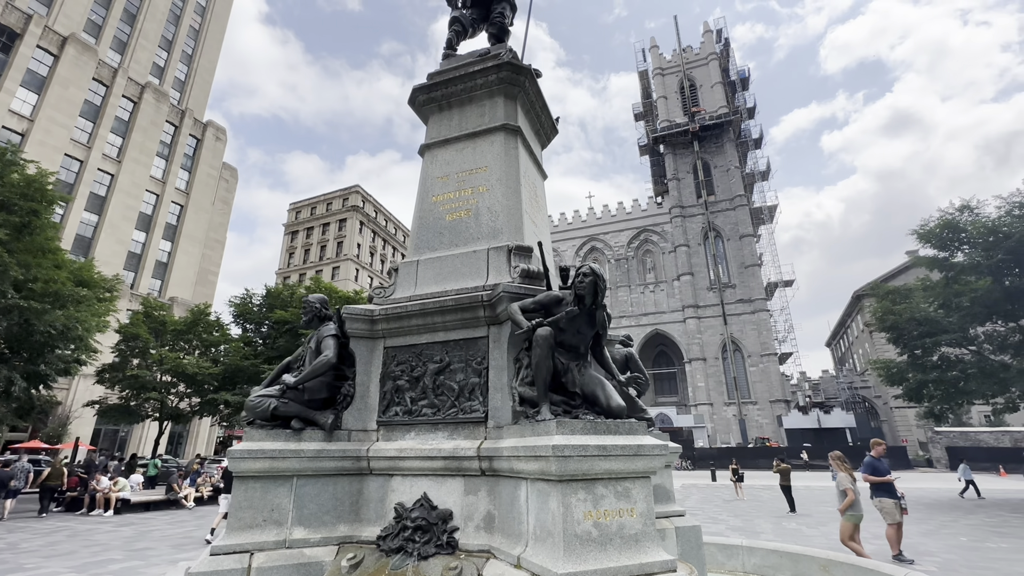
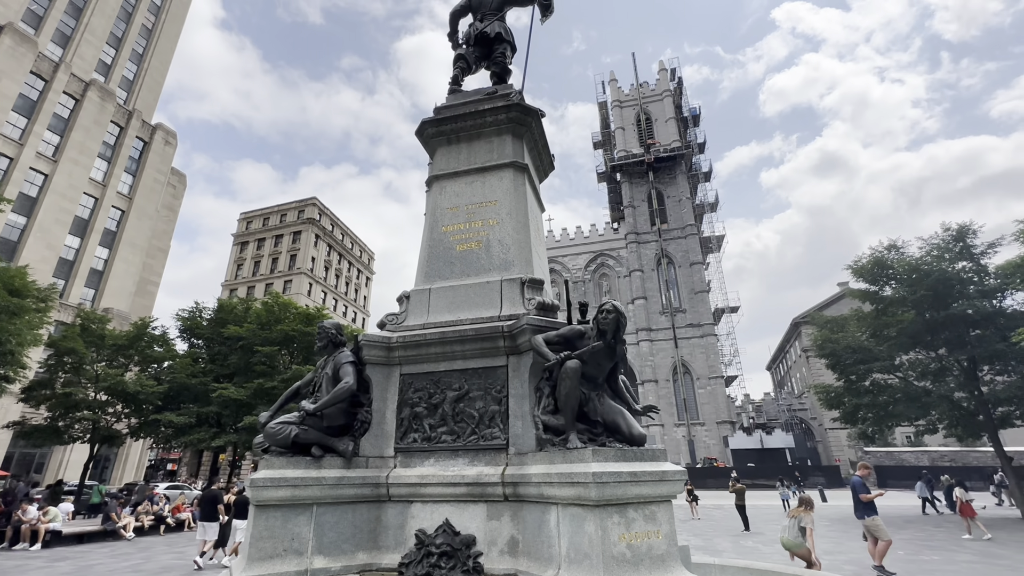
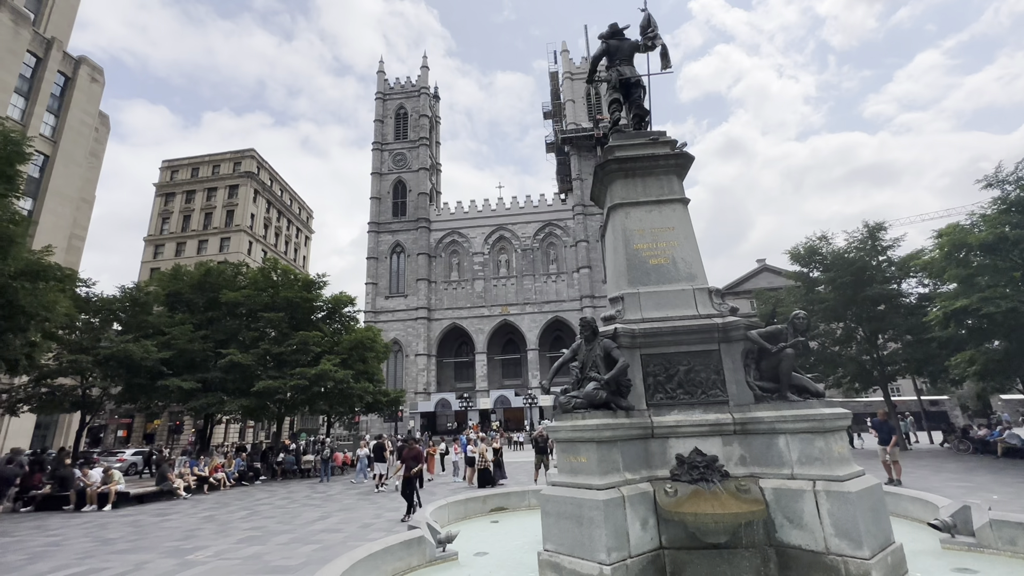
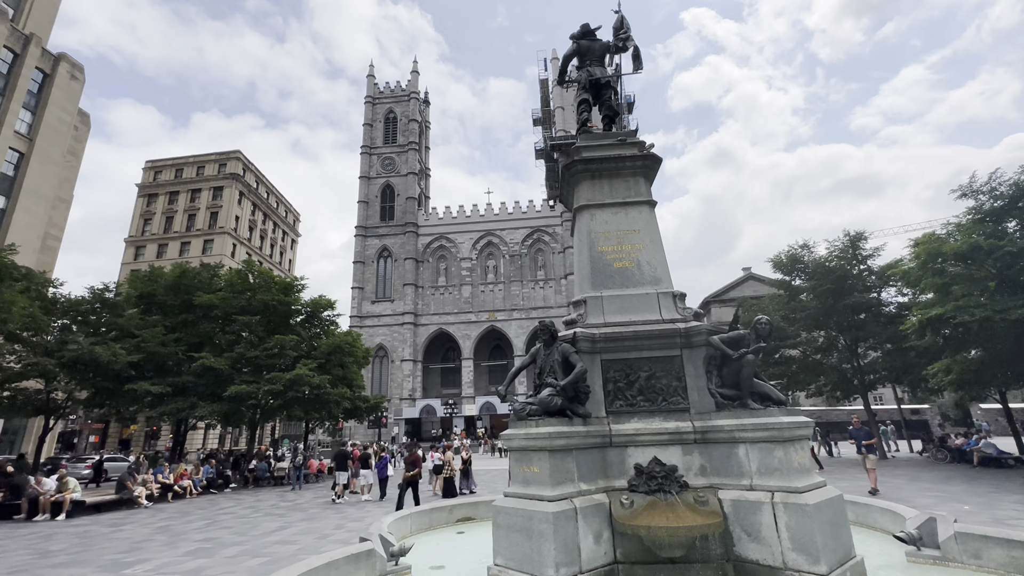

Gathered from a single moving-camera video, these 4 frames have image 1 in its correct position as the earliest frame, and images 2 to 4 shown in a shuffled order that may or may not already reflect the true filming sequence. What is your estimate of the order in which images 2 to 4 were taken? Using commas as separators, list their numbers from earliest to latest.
2, 4, 3
